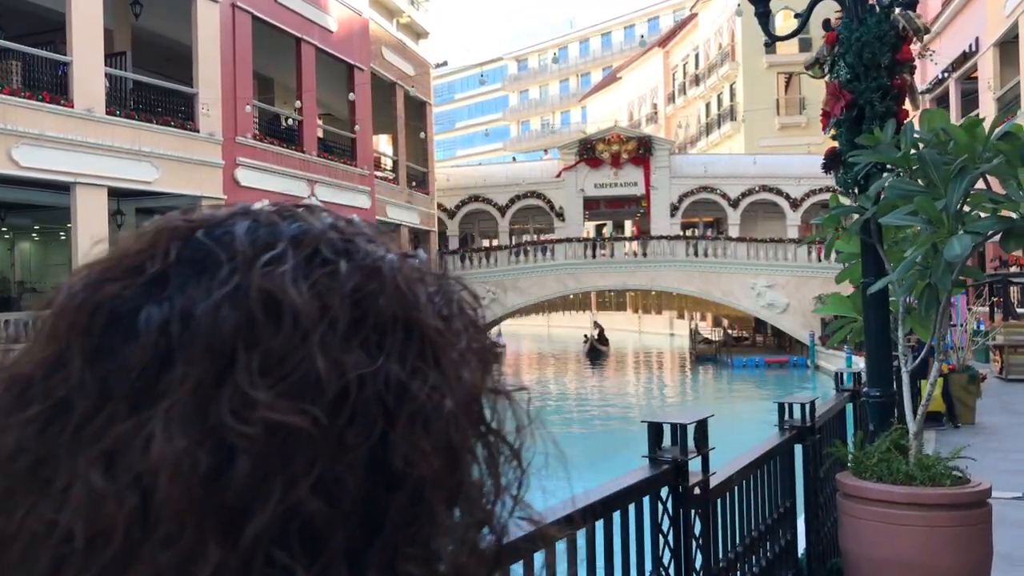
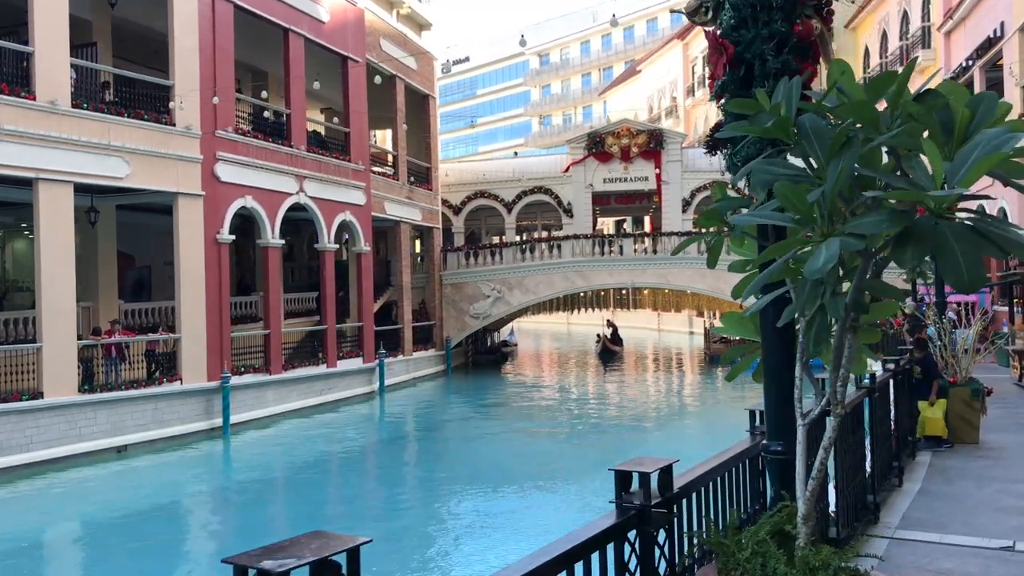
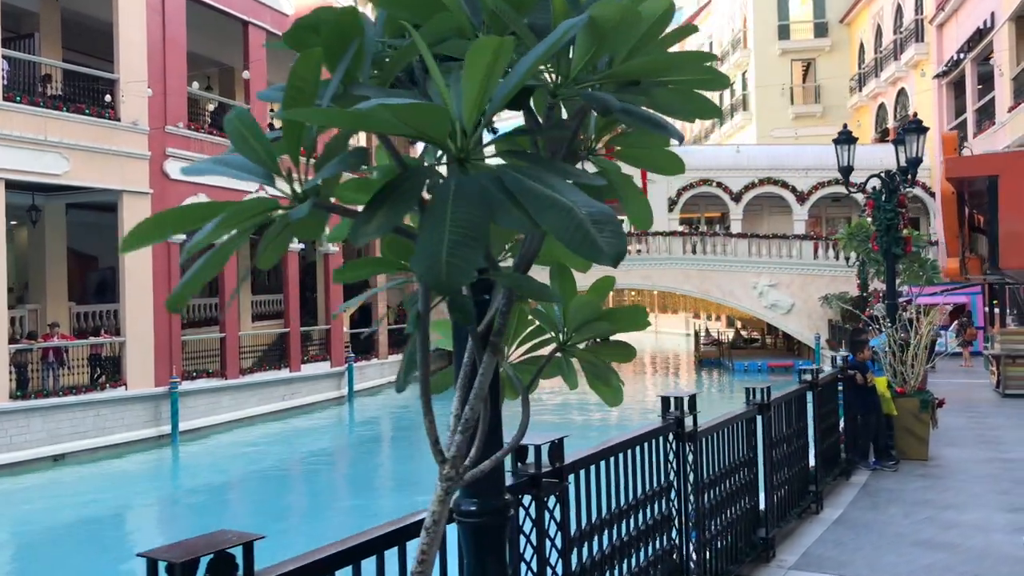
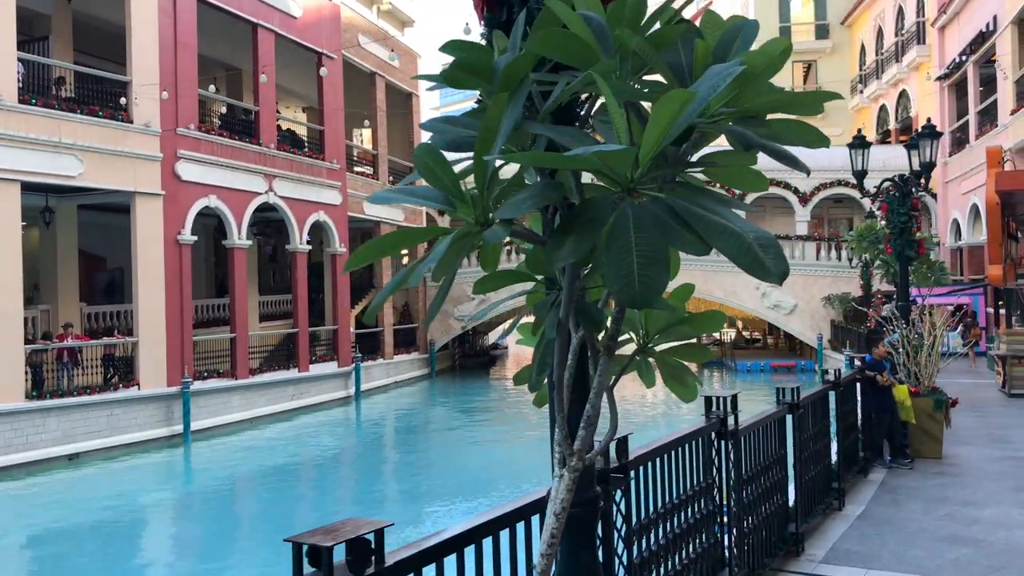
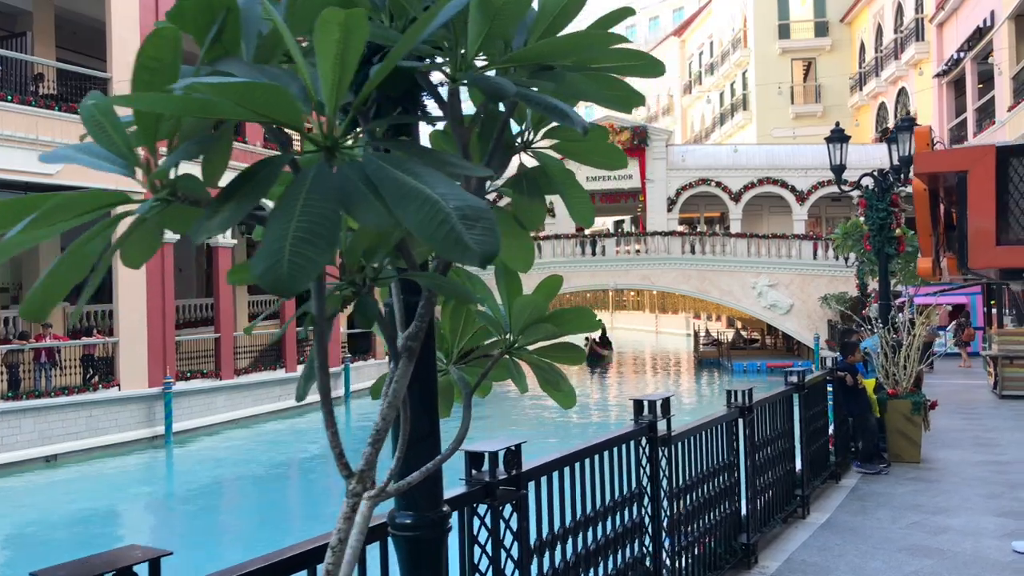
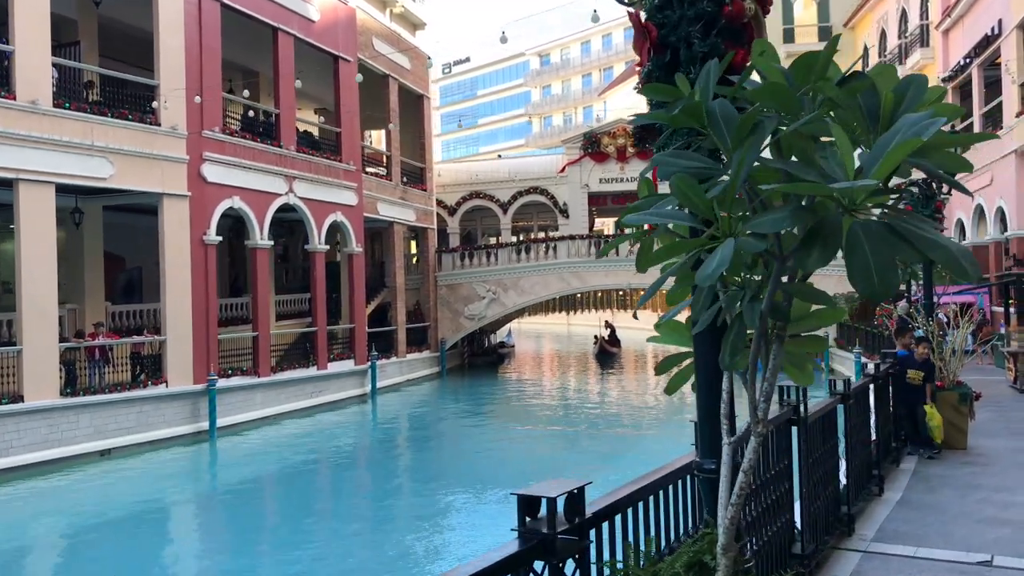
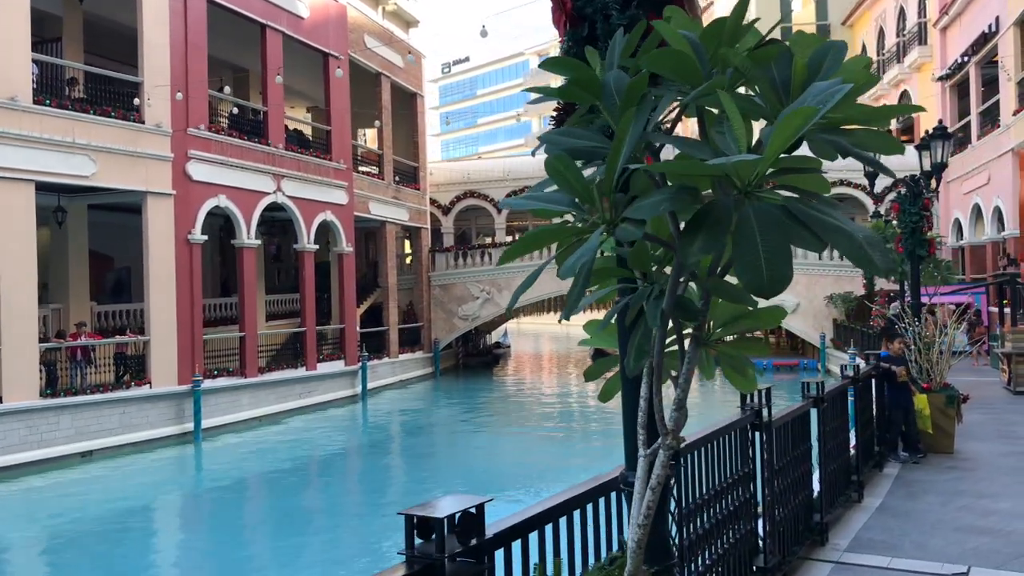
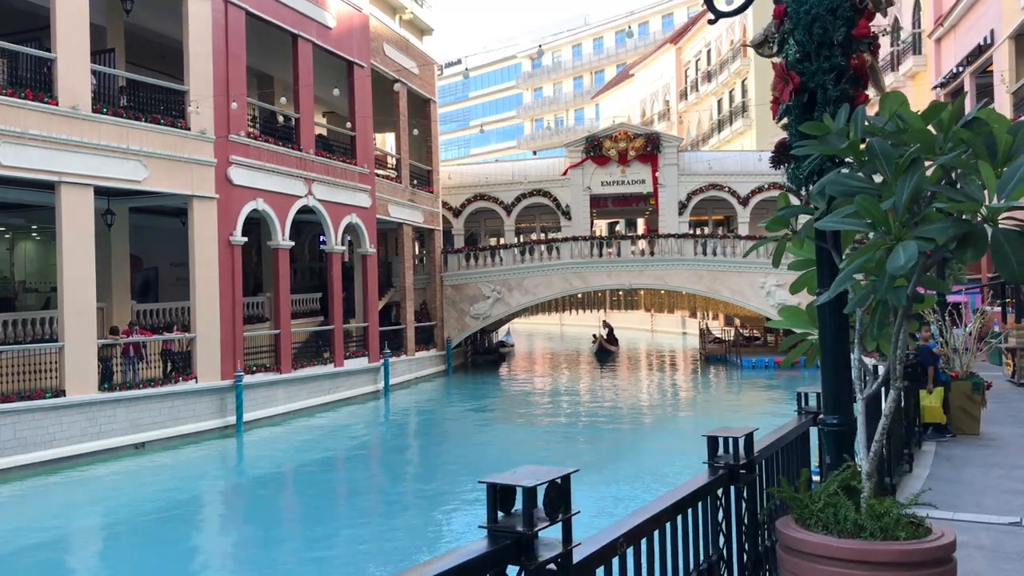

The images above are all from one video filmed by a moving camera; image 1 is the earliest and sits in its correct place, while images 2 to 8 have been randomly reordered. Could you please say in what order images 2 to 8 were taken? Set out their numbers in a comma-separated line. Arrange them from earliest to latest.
8, 2, 6, 7, 4, 3, 5
